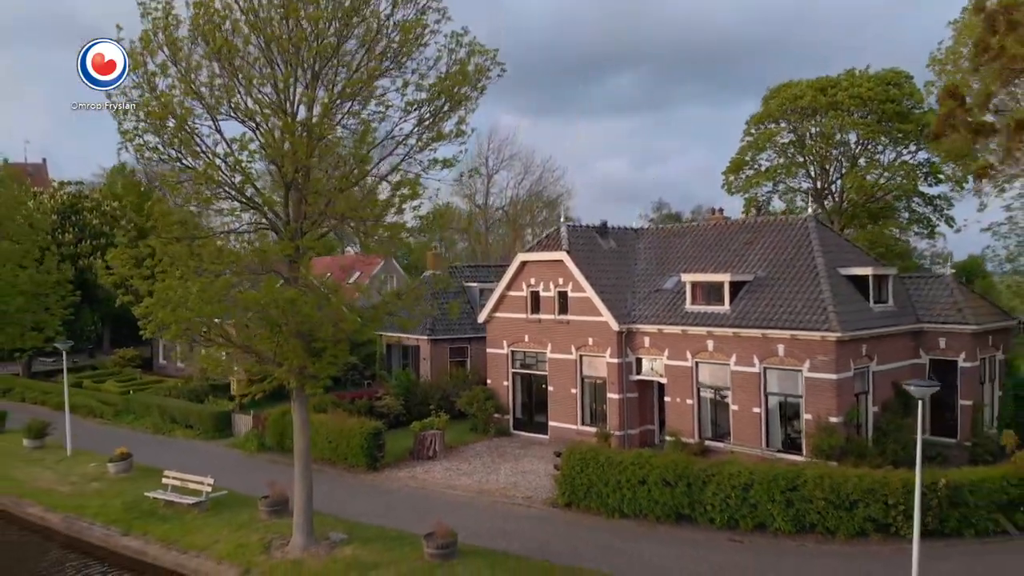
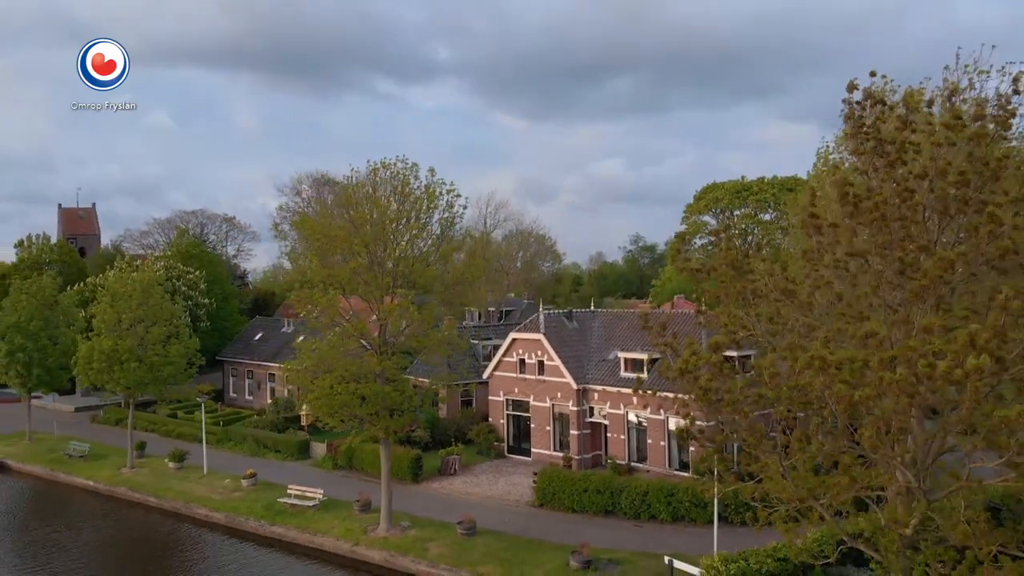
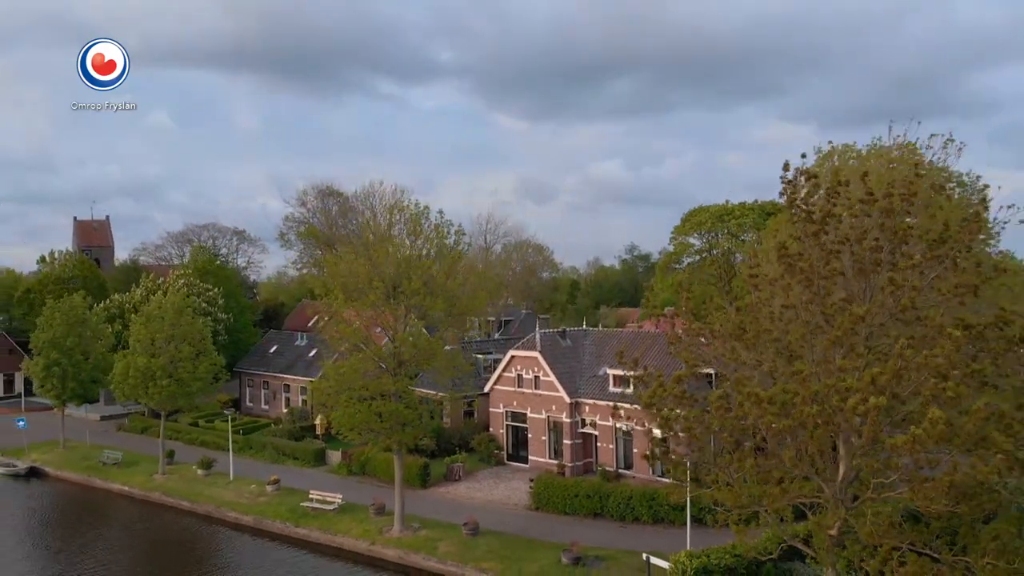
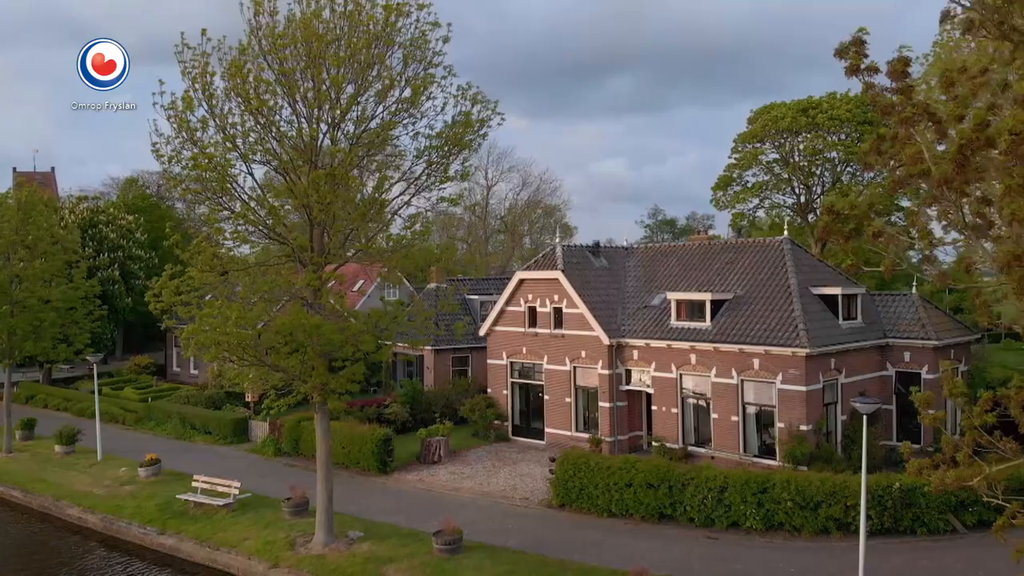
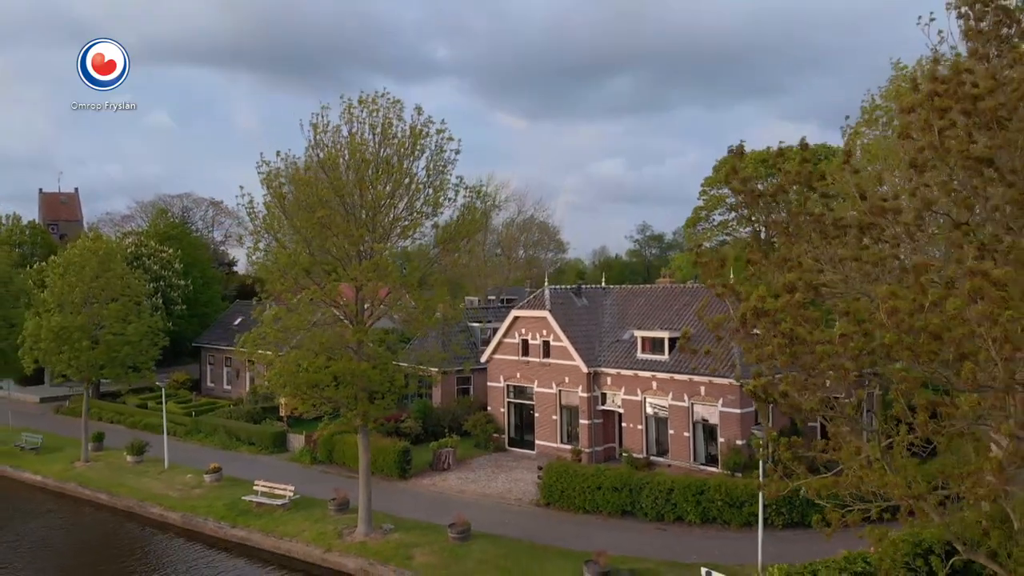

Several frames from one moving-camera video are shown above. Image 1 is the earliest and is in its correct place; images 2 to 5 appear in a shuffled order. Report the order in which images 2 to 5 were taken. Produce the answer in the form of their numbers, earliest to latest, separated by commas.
4, 5, 2, 3
